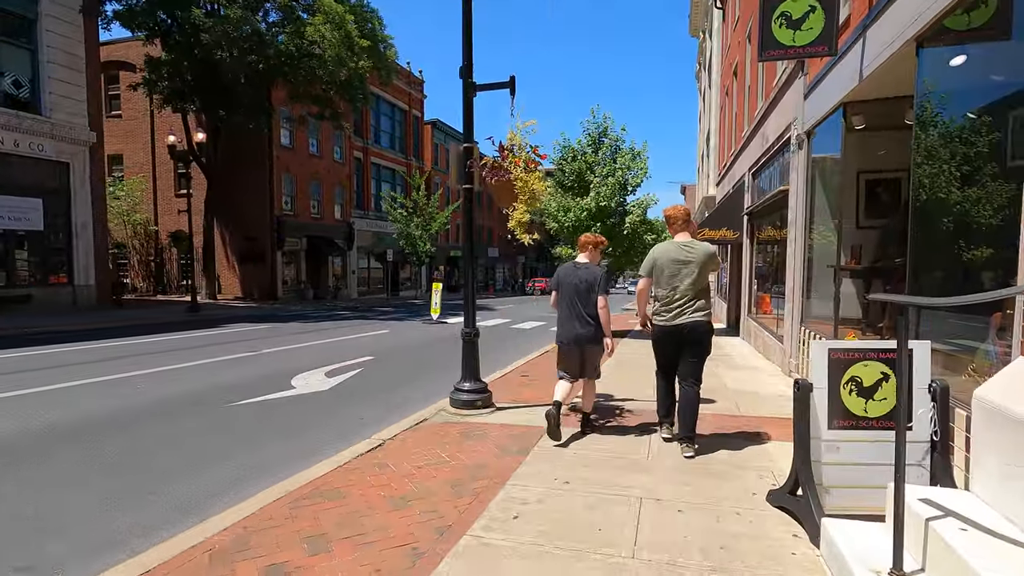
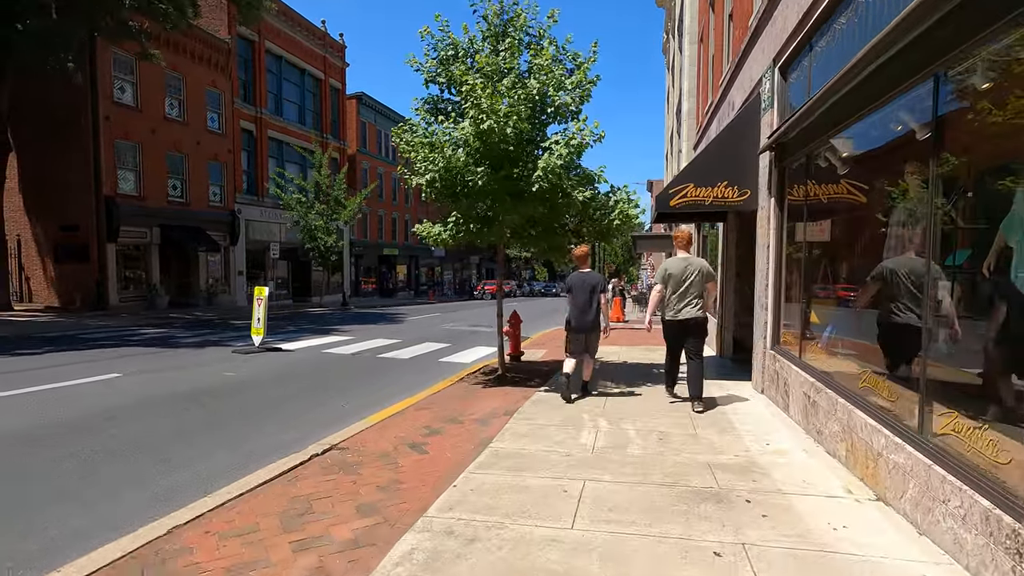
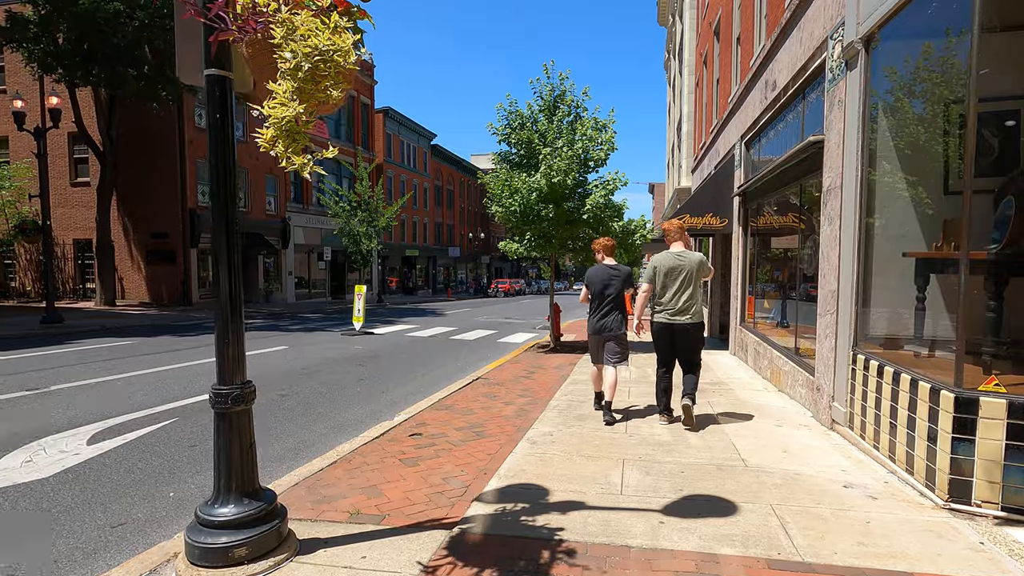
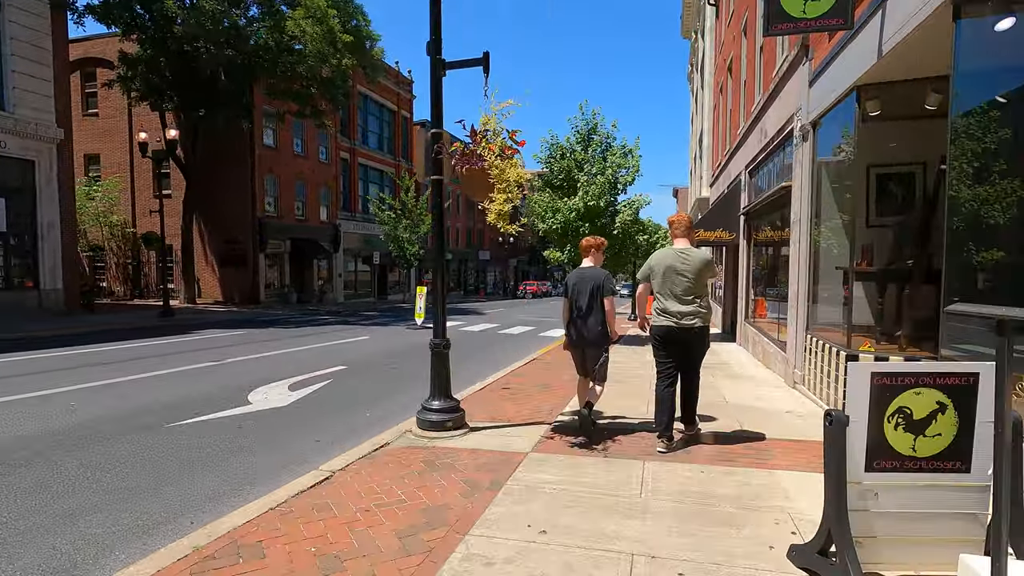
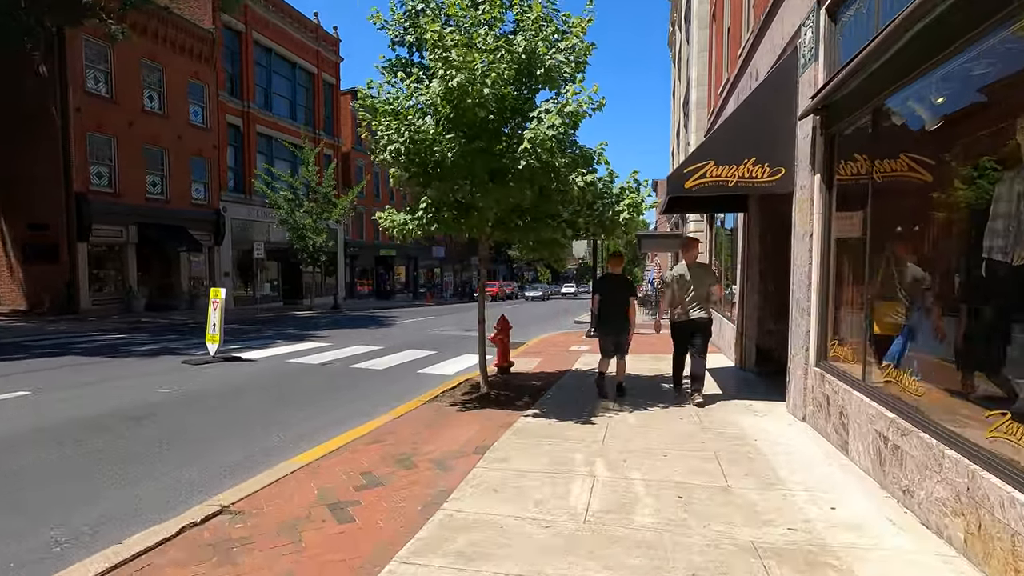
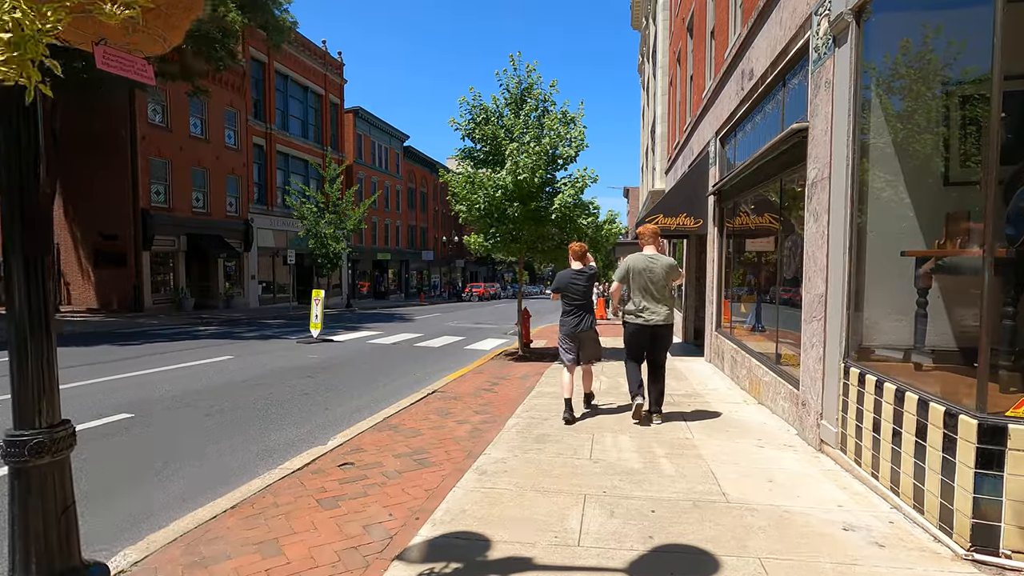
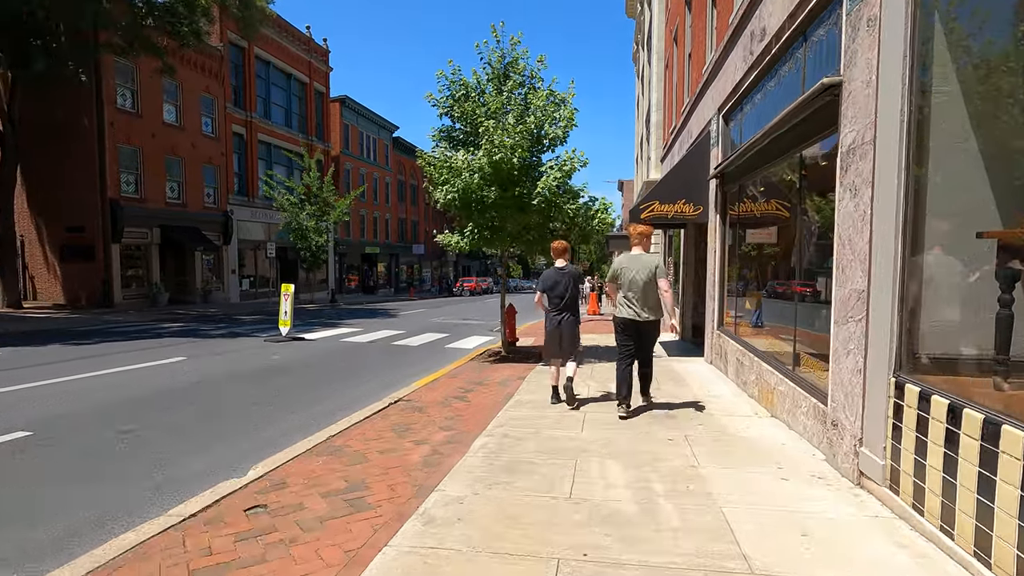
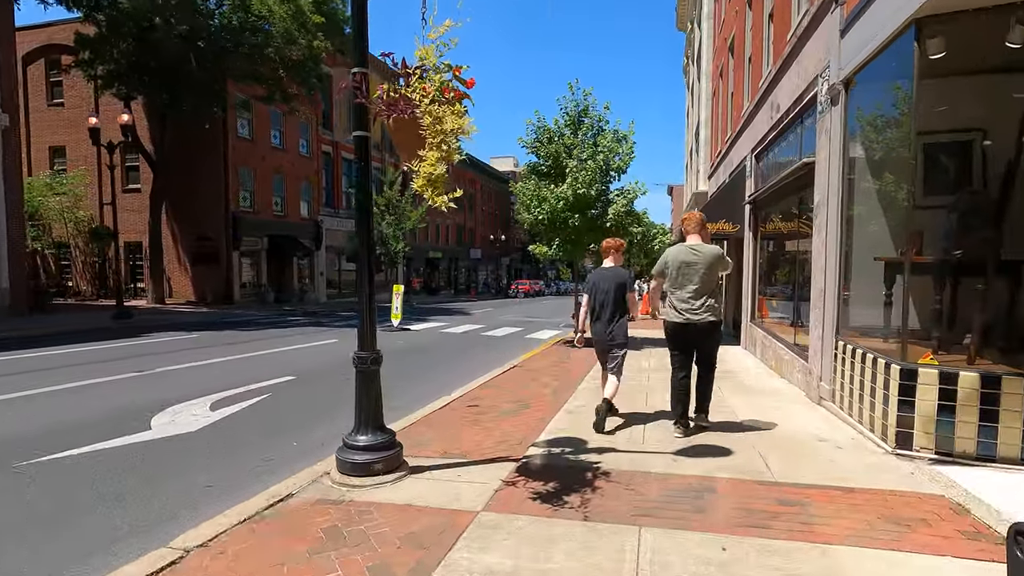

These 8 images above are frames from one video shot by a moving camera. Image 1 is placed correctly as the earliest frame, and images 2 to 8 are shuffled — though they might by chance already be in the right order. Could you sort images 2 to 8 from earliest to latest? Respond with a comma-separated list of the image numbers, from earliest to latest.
4, 8, 3, 6, 7, 2, 5
